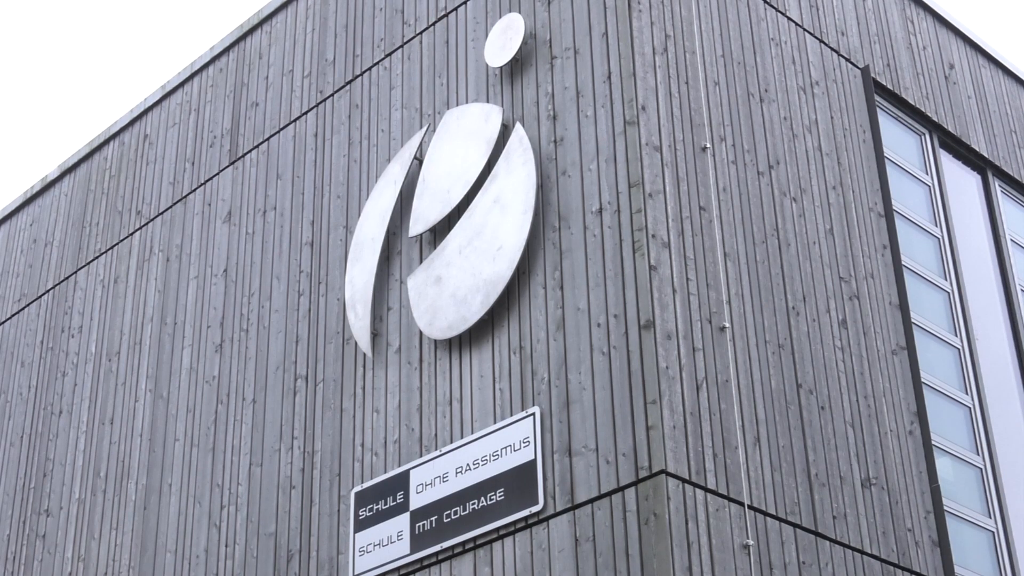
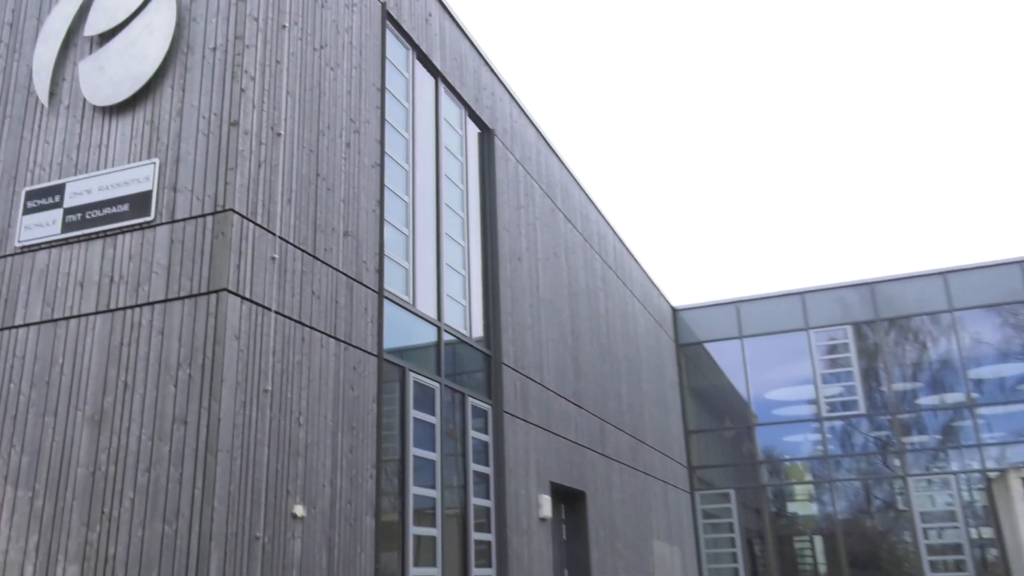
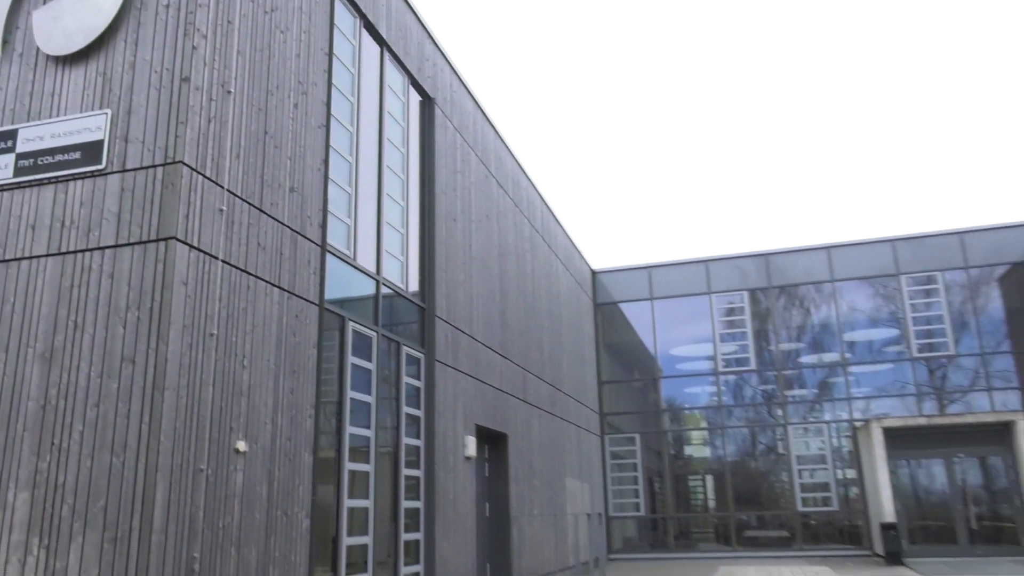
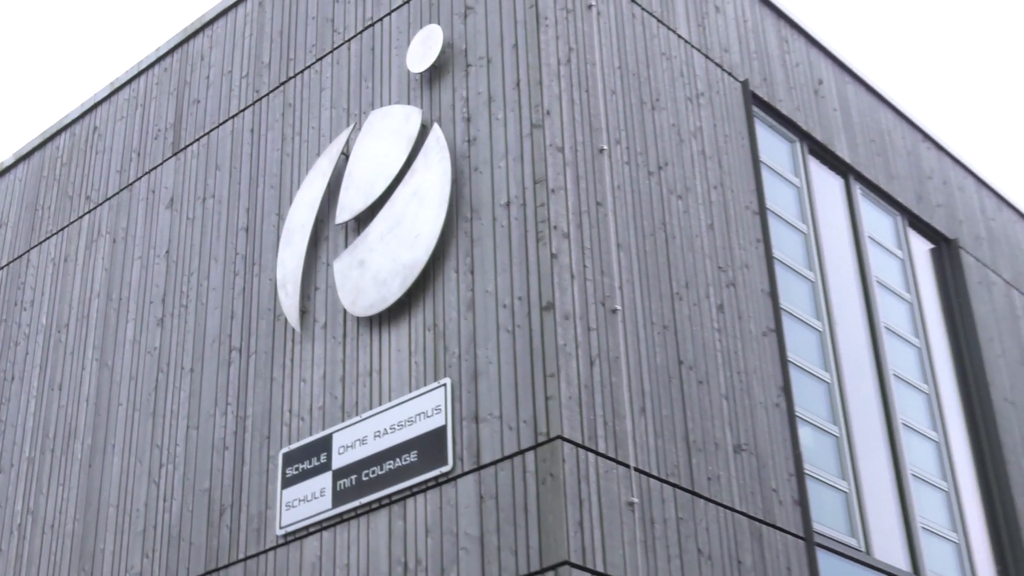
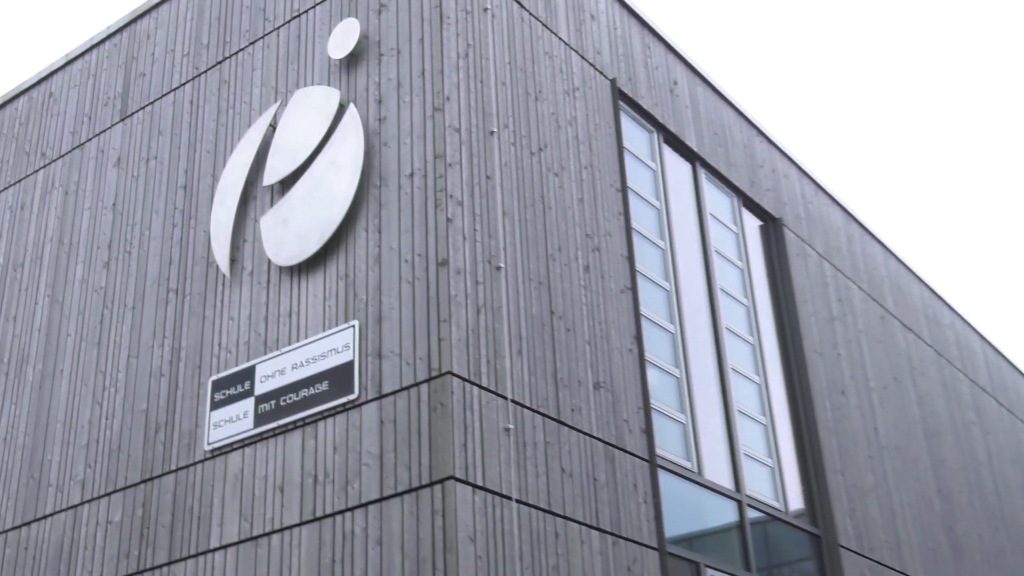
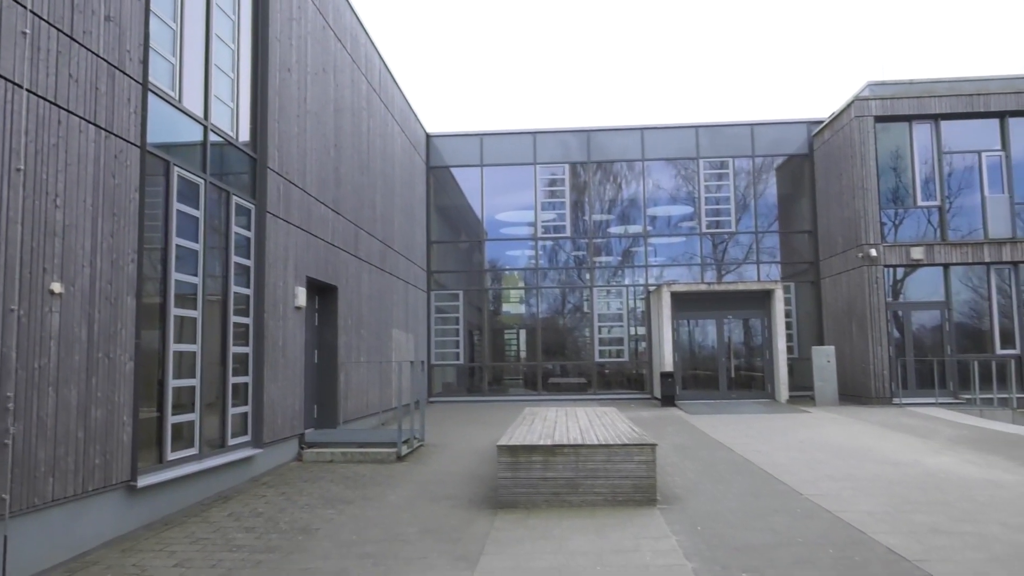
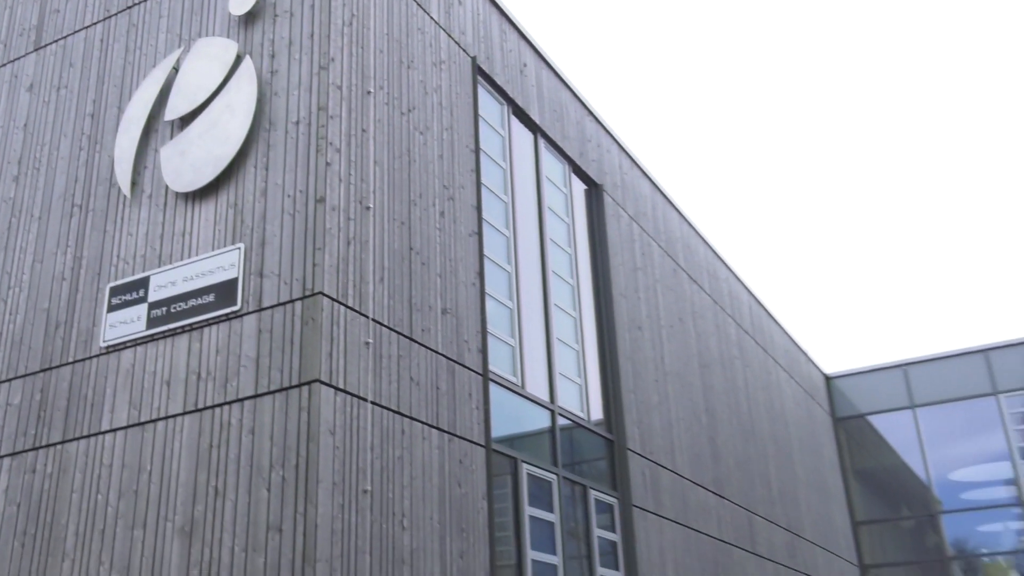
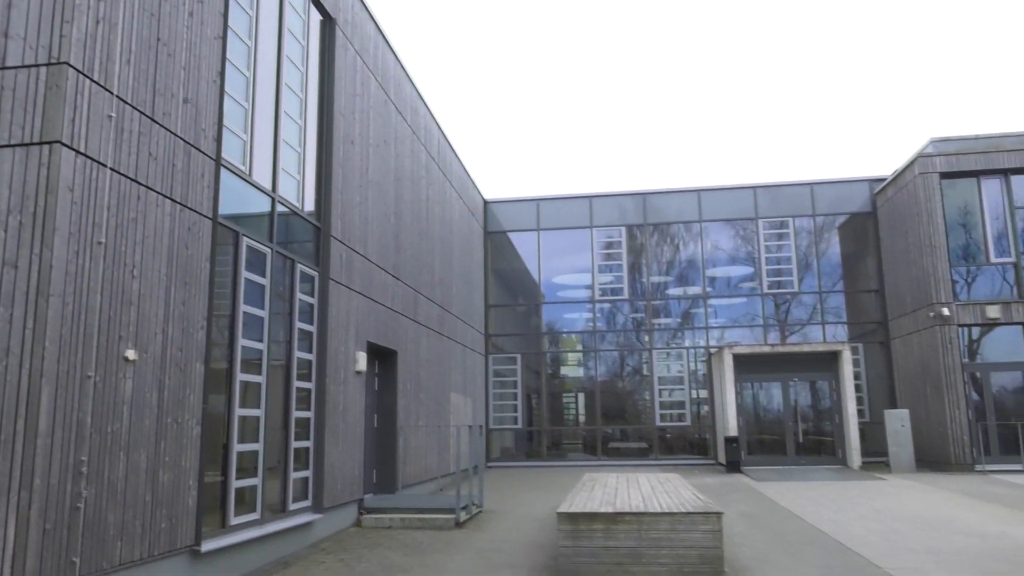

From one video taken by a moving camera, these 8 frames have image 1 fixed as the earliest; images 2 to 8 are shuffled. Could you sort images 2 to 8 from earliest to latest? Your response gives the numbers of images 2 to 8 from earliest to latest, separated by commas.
4, 5, 7, 2, 3, 8, 6
